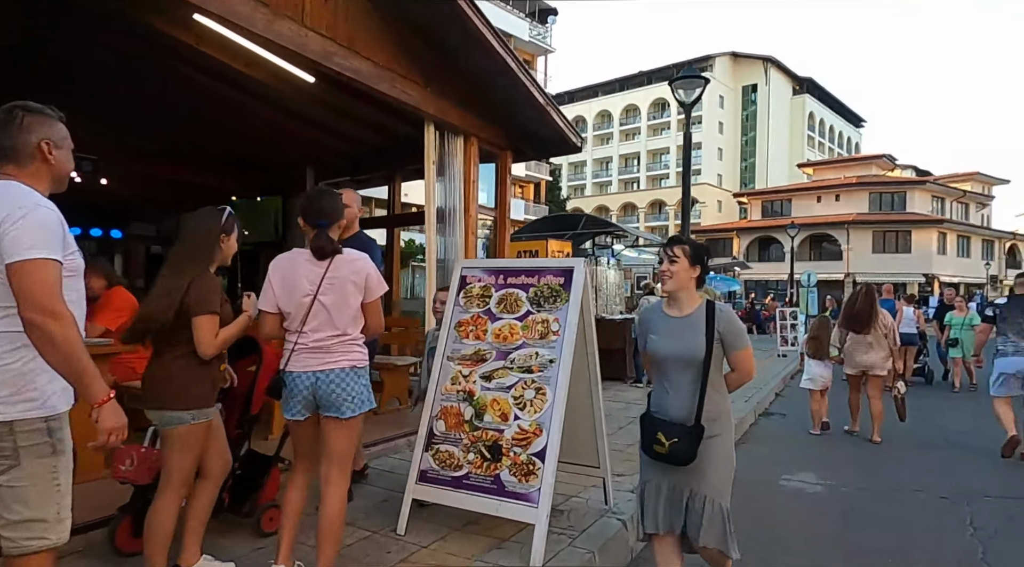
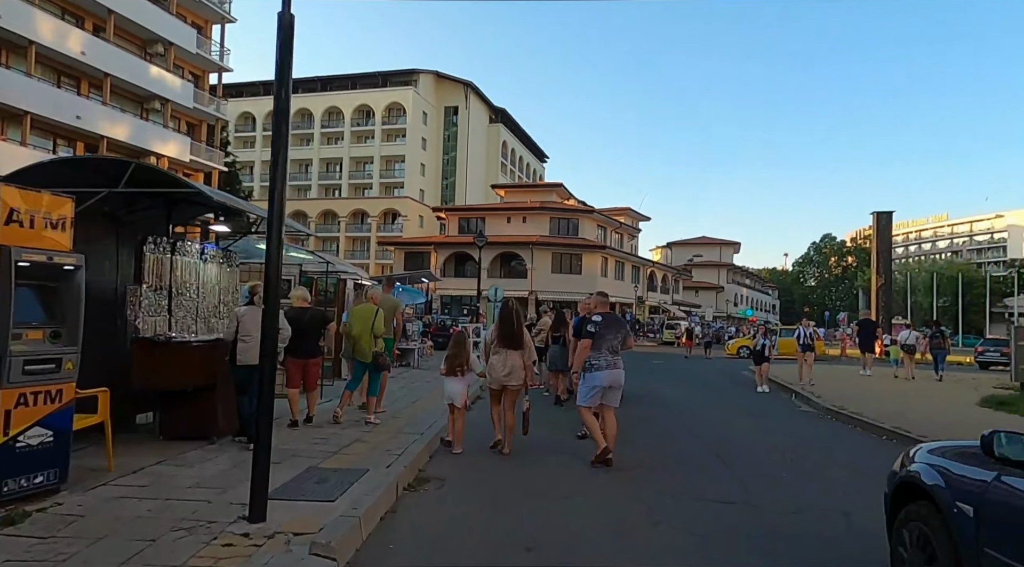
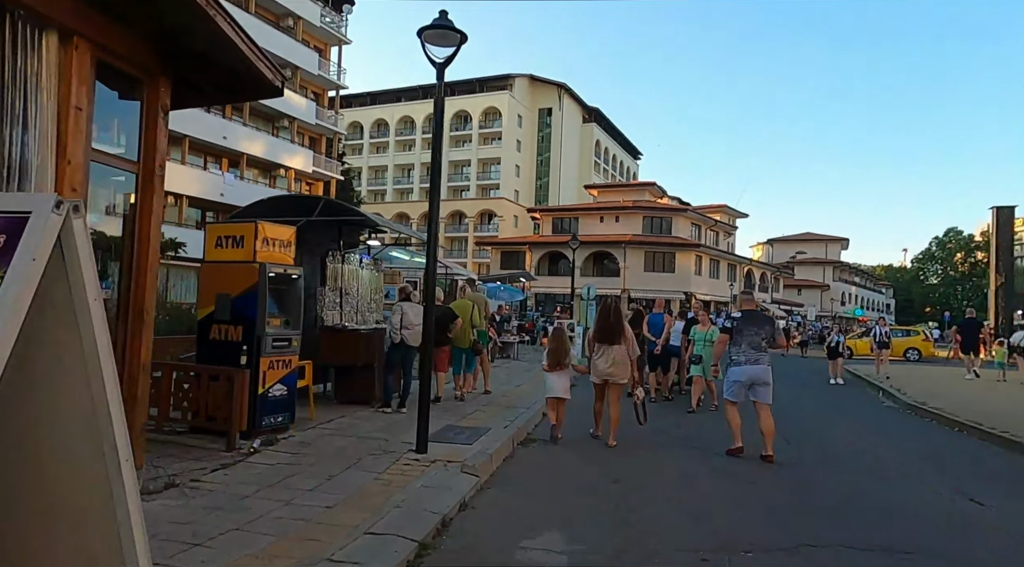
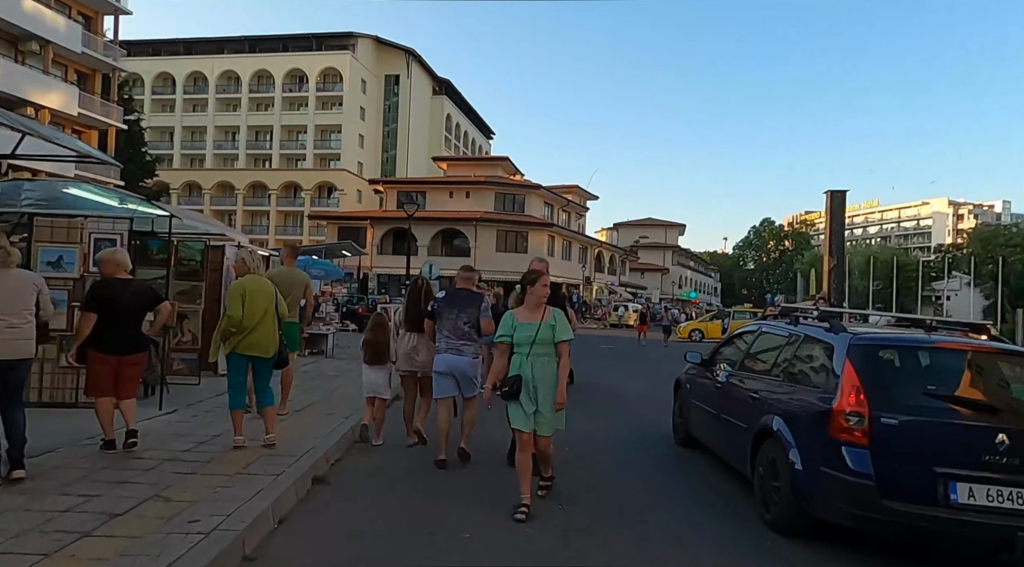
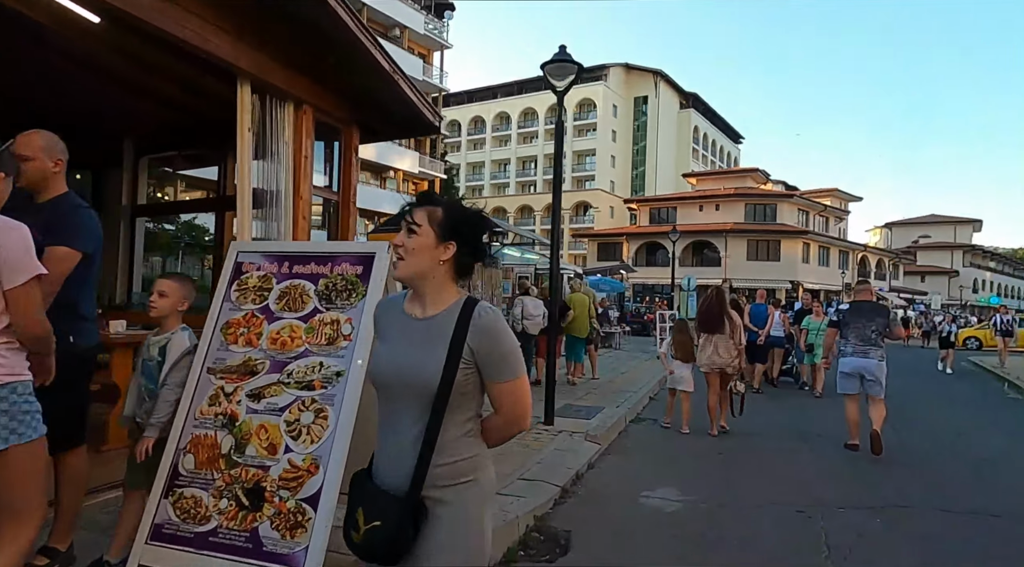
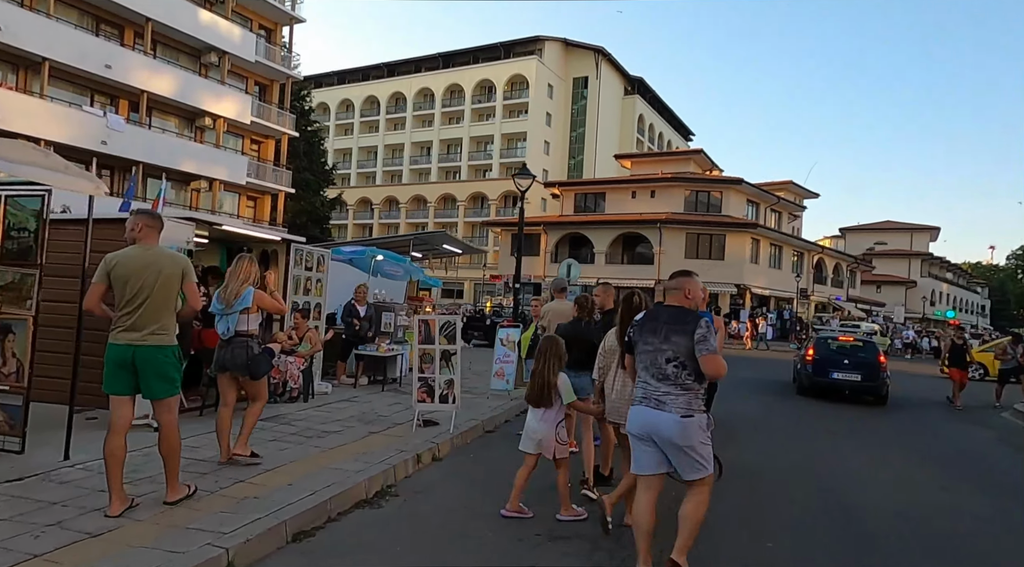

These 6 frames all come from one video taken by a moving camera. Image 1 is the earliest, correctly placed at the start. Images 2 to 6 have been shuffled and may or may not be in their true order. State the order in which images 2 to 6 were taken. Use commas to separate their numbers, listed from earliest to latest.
5, 3, 2, 4, 6
